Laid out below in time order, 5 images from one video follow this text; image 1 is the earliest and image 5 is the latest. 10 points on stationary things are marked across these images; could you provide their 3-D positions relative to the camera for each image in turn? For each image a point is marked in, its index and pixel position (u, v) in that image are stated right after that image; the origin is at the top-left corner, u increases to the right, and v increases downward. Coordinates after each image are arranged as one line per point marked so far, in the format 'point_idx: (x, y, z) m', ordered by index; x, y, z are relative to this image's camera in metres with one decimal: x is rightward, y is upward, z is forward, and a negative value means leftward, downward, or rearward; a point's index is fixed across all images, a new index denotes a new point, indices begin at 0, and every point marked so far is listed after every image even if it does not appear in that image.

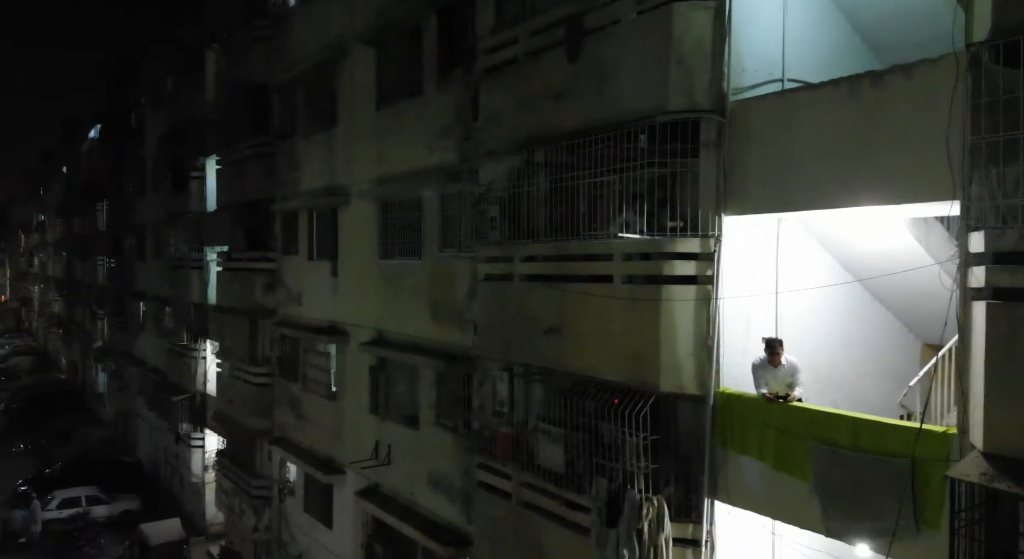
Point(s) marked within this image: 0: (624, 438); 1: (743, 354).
0: (+1.1, -1.5, +6.1) m
1: (+2.2, -0.7, +6.2) m
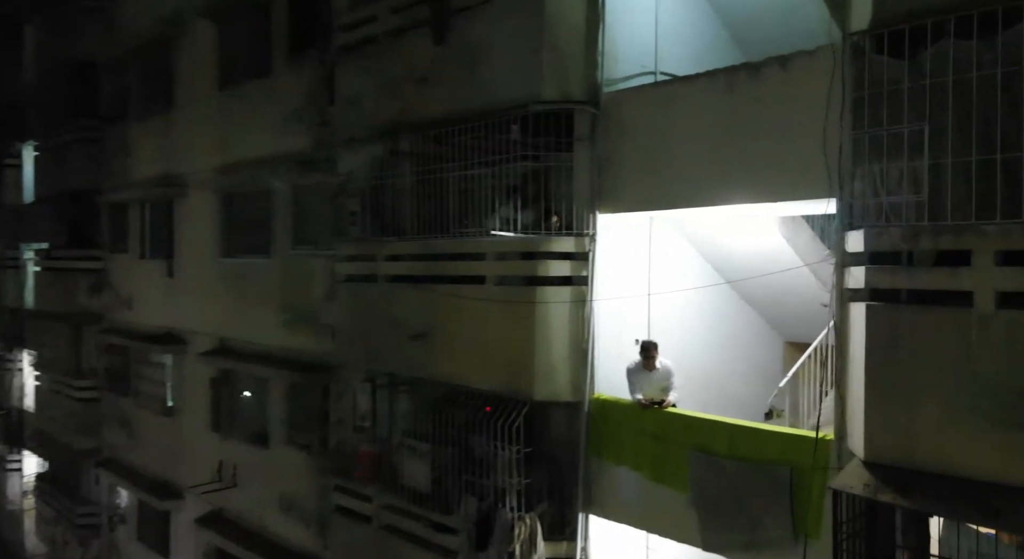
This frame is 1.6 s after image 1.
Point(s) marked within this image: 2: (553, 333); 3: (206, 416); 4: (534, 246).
0: (-0.1, -1.5, +5.6) m
1: (+1.0, -0.7, +5.9) m
2: (+0.3, -0.5, +5.5) m
3: (-5.4, -2.4, +11.3) m
4: (+0.2, +0.3, +5.5) m
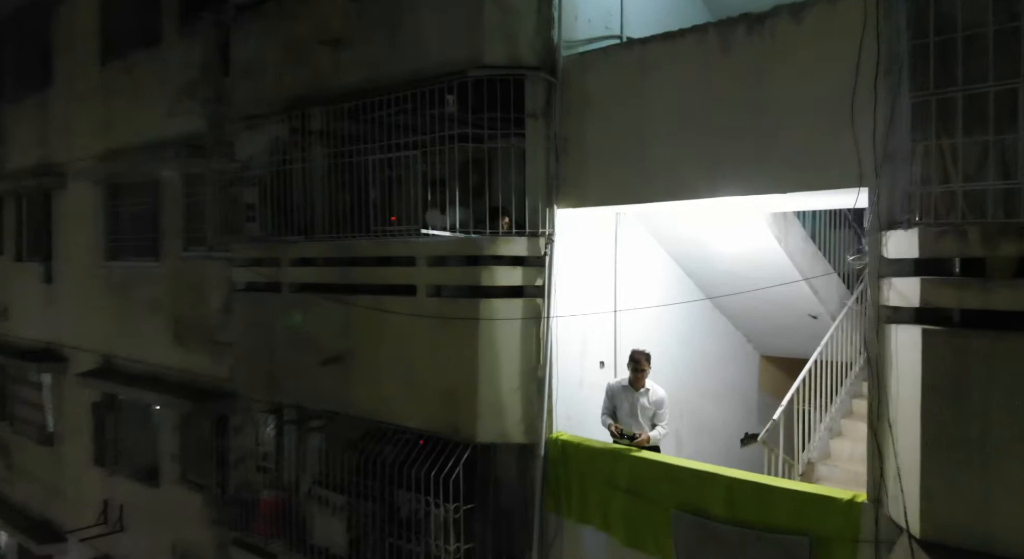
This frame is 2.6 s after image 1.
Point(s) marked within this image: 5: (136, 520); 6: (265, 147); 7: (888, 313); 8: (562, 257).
0: (-0.6, -1.6, +4.4) m
1: (+0.5, -0.8, +4.8) m
2: (-0.1, -0.5, +4.3) m
3: (-6.4, -2.5, +9.6) m
4: (-0.2, +0.2, +4.3) m
5: (-5.1, -3.3, +8.7) m
6: (-2.4, +1.3, +6.1) m
7: (+1.8, -0.2, +3.1) m
8: (+0.4, +0.2, +4.6) m
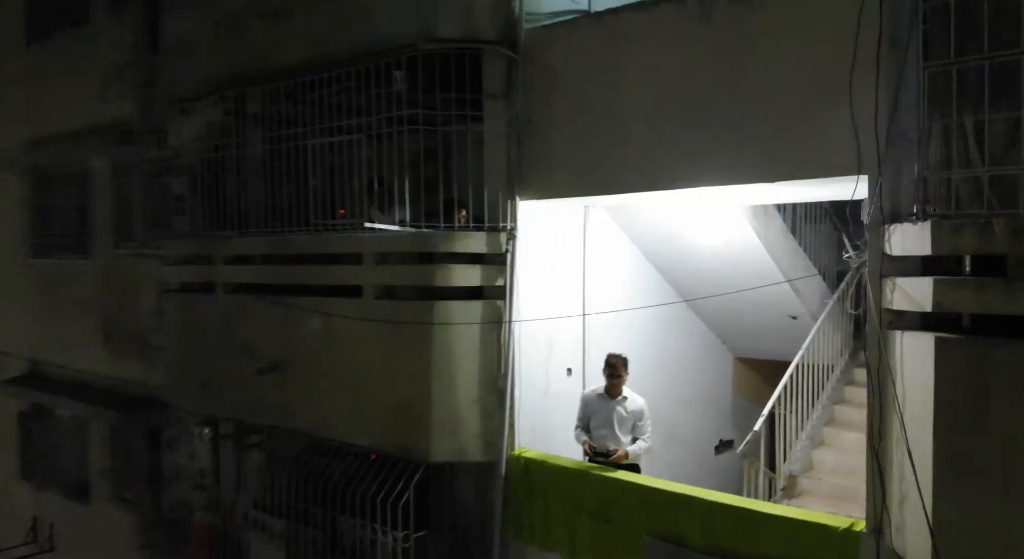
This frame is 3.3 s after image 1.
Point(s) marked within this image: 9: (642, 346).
0: (-0.8, -1.6, +3.9) m
1: (+0.2, -0.8, +4.4) m
2: (-0.3, -0.5, +3.9) m
3: (-6.9, -2.5, +8.8) m
4: (-0.5, +0.2, +3.9) m
5: (-5.6, -3.3, +8.0) m
6: (-2.7, +1.3, +5.5) m
7: (+1.6, -0.2, +2.7) m
8: (+0.1, +0.2, +4.1) m
9: (+1.0, -0.5, +5.2) m
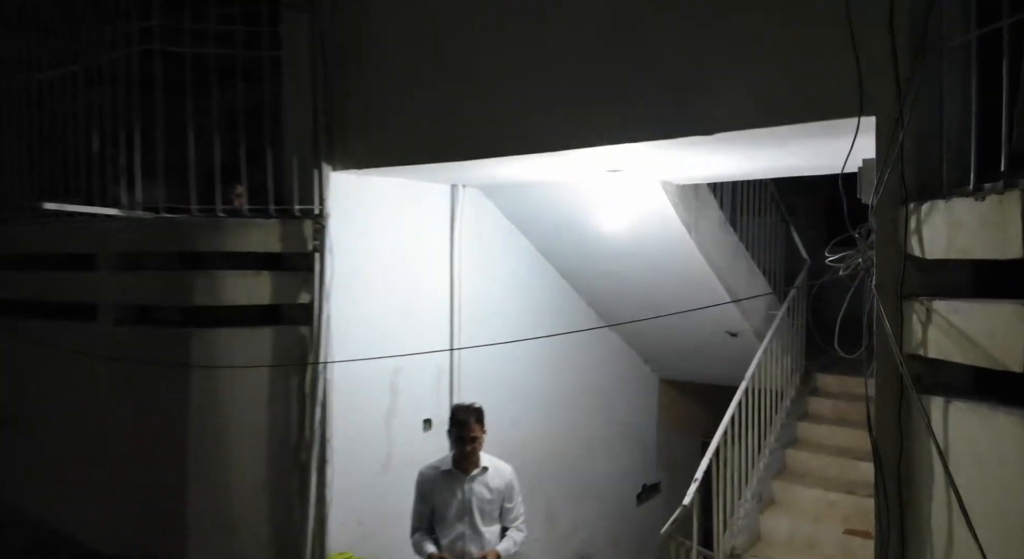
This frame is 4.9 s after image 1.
0: (-1.6, -1.6, +2.5) m
1: (-0.6, -0.8, +3.0) m
2: (-1.1, -0.6, +2.5) m
3: (-8.0, -2.6, +6.8) m
4: (-1.3, +0.1, +2.4) m
5: (-6.7, -3.3, +6.1) m
6: (-3.6, +1.2, +3.8) m
7: (+1.0, -0.2, +1.5) m
8: (-0.7, +0.1, +2.7) m
9: (+0.2, -0.6, +3.9) m
